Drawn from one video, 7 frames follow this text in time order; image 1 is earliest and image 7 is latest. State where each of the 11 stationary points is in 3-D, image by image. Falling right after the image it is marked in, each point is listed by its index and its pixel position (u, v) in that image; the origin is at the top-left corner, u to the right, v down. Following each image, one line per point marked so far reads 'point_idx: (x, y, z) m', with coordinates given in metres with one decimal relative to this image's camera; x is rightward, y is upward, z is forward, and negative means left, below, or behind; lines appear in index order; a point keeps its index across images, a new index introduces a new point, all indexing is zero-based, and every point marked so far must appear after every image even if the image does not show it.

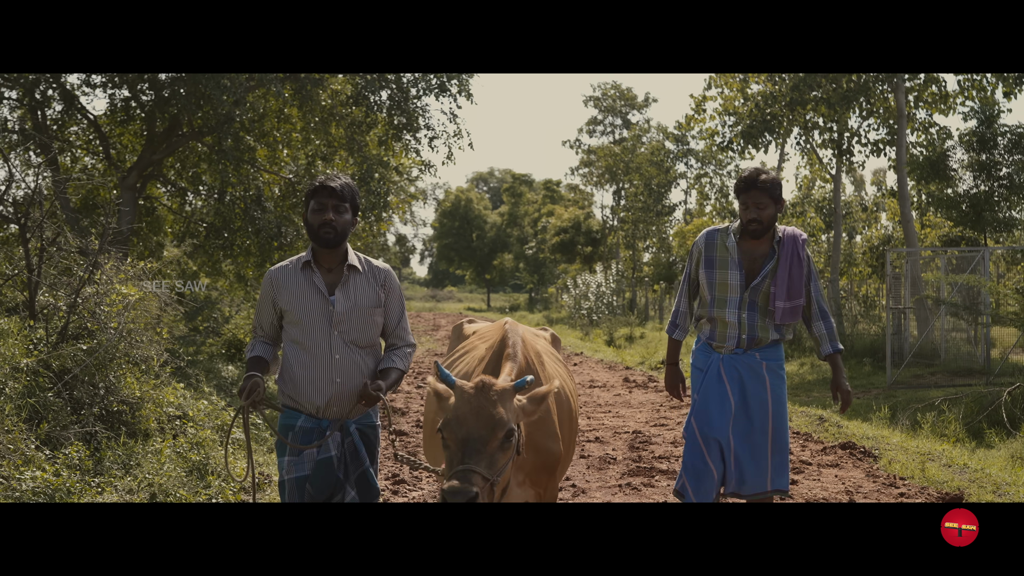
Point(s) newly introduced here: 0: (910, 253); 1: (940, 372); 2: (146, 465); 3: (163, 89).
0: (+7.5, +0.6, +15.4) m
1: (+7.6, -1.5, +14.8) m
2: (-2.7, -1.3, +6.2) m
3: (-5.2, +2.9, +12.3) m
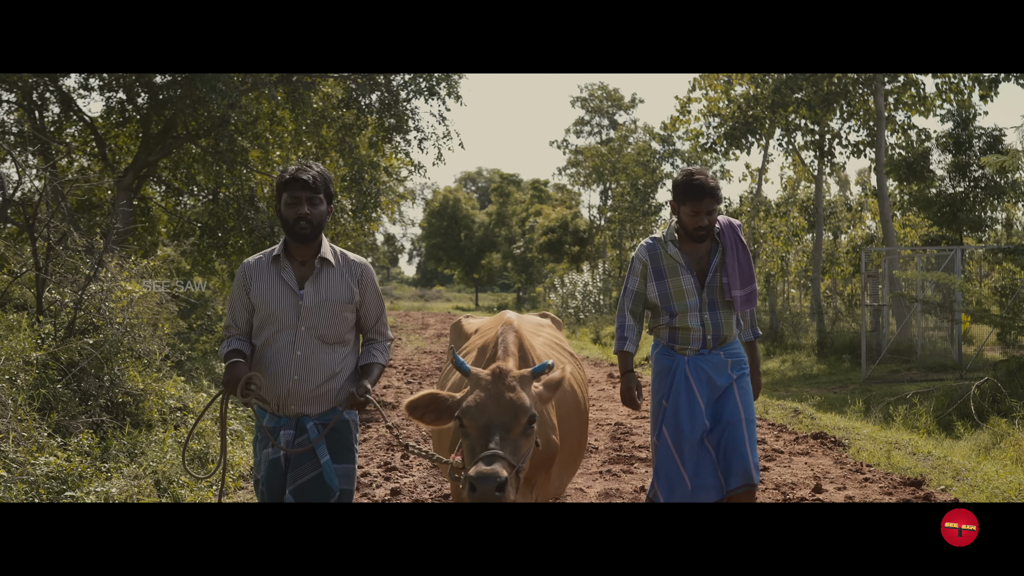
0: (+7.3, +0.7, +15.9) m
1: (+7.4, -1.5, +15.2) m
2: (-2.8, -1.3, +6.5) m
3: (-5.4, +3.0, +12.6) m
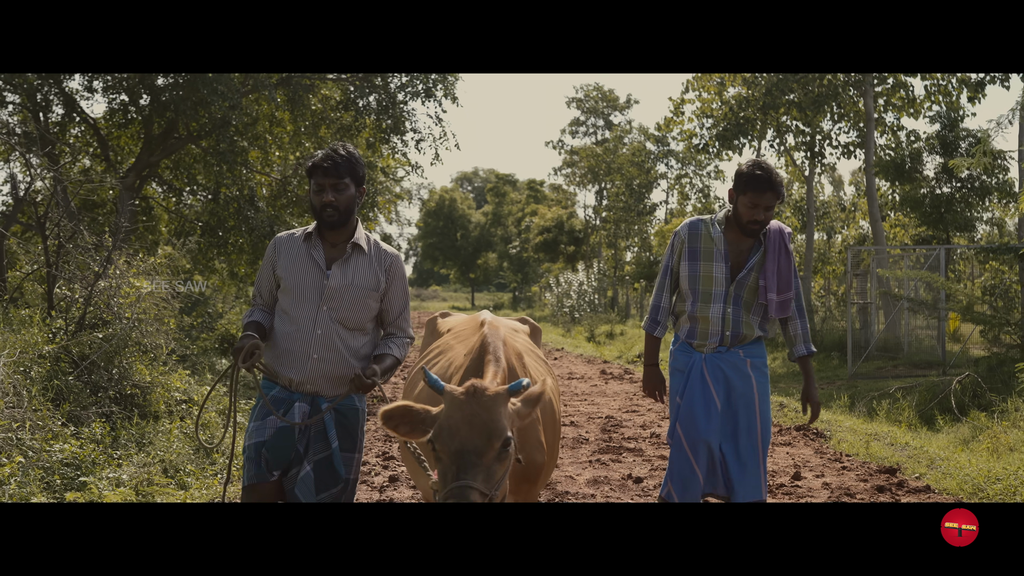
0: (+7.2, +0.7, +16.2) m
1: (+7.3, -1.4, +15.5) m
2: (-2.9, -1.3, +6.7) m
3: (-5.4, +3.0, +12.9) m
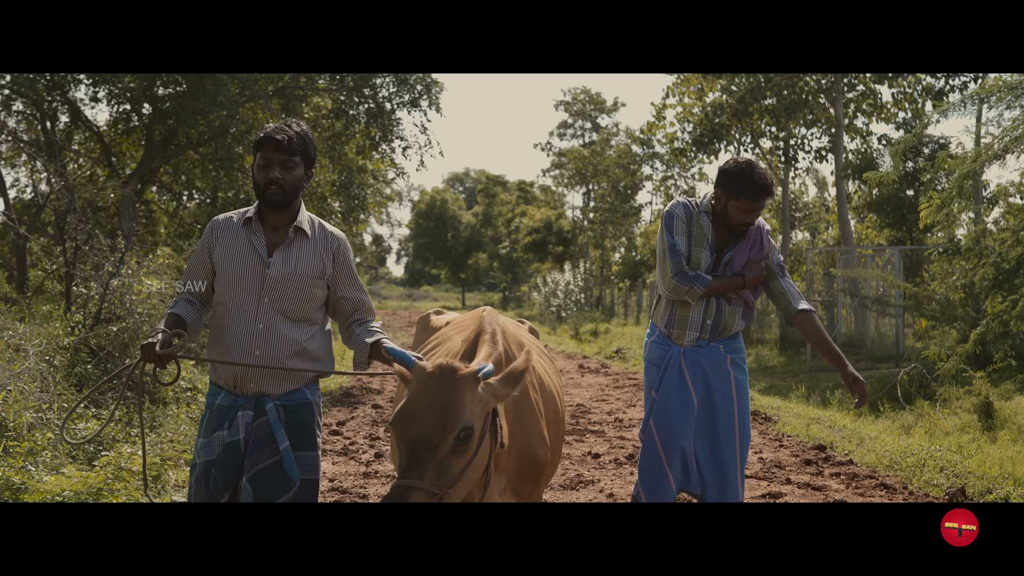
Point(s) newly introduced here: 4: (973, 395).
0: (+6.8, +0.7, +17.1) m
1: (+7.0, -1.4, +16.4) m
2: (-3.1, -1.2, +7.5) m
3: (-5.7, +3.0, +13.6) m
4: (+5.8, -1.3, +10.4) m
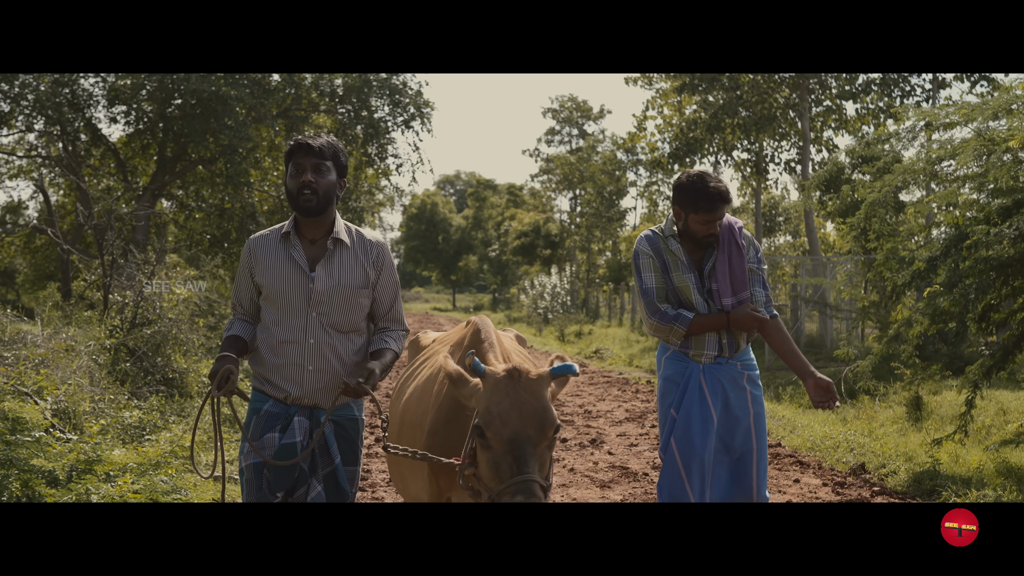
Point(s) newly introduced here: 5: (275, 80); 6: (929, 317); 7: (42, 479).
0: (+6.5, +0.6, +18.4) m
1: (+6.7, -1.5, +17.7) m
2: (-3.3, -1.3, +8.7) m
3: (-6.0, +2.9, +14.8) m
4: (+5.5, -1.4, +11.7) m
5: (-4.3, +3.8, +15.1) m
6: (+4.2, -0.3, +8.3) m
7: (-3.2, -1.3, +5.7) m
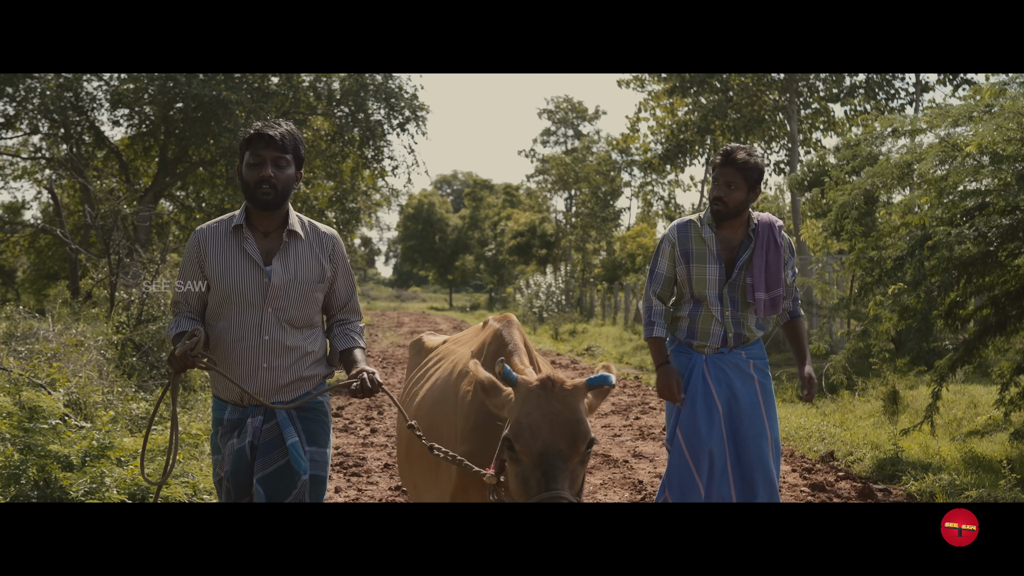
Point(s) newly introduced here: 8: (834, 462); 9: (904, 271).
0: (+6.4, +0.6, +18.8) m
1: (+6.5, -1.5, +18.2) m
2: (-3.4, -1.3, +9.1) m
3: (-6.2, +2.9, +15.2) m
4: (+5.4, -1.4, +12.1) m
5: (-4.4, +3.8, +15.5) m
6: (+4.1, -0.2, +8.7) m
7: (-3.3, -1.3, +6.1) m
8: (+3.0, -1.6, +7.9) m
9: (+4.1, +0.2, +8.6) m
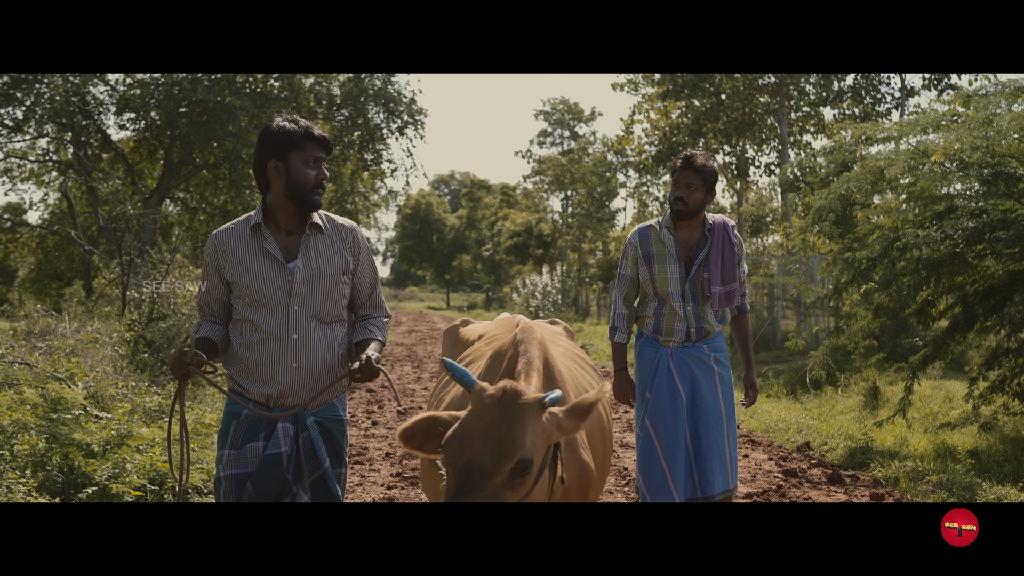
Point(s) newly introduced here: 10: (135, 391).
0: (+6.3, +0.7, +19.3) m
1: (+6.4, -1.5, +18.7) m
2: (-3.5, -1.3, +9.6) m
3: (-6.2, +3.0, +15.6) m
4: (+5.3, -1.4, +12.6) m
5: (-4.5, +3.8, +15.9) m
6: (+4.0, -0.2, +9.2) m
7: (-3.4, -1.3, +6.6) m
8: (+3.0, -1.6, +8.3) m
9: (+4.0, +0.2, +9.1) m
10: (-3.9, -1.1, +8.7) m
